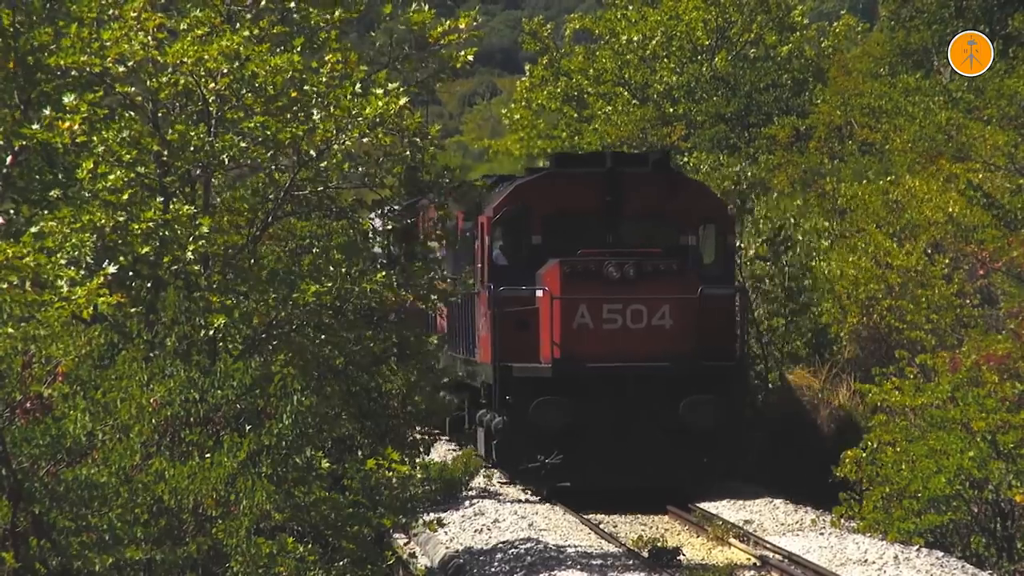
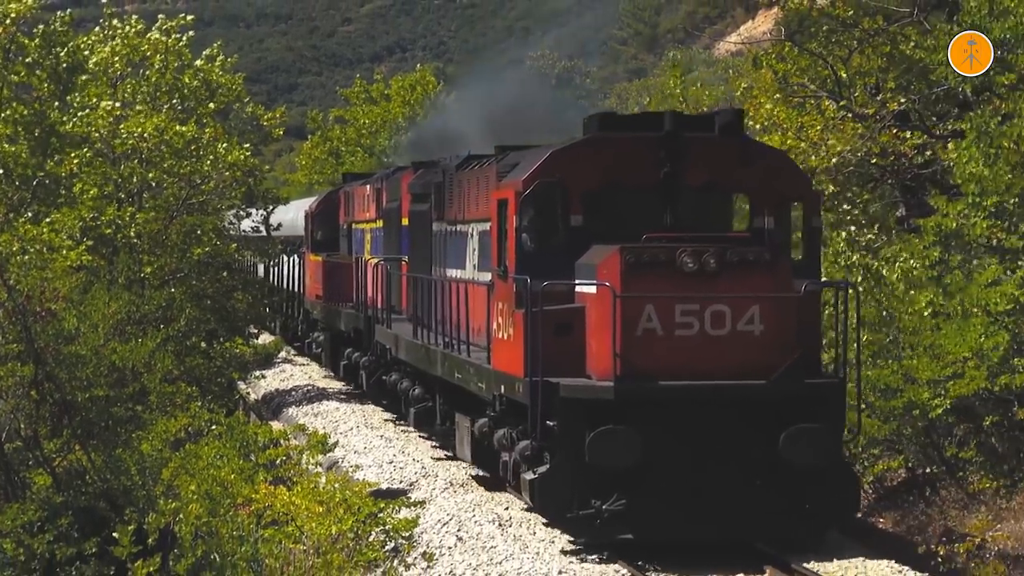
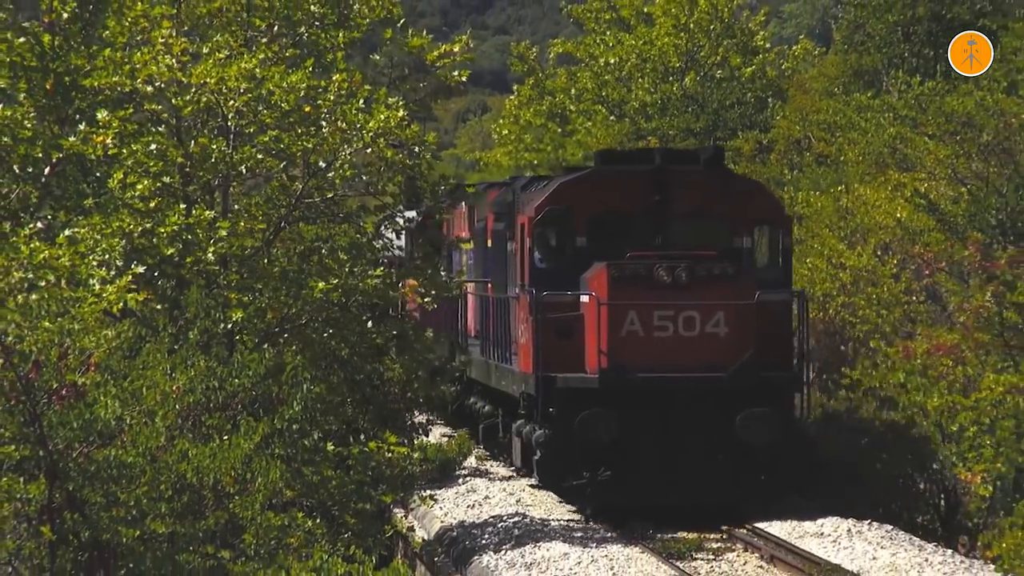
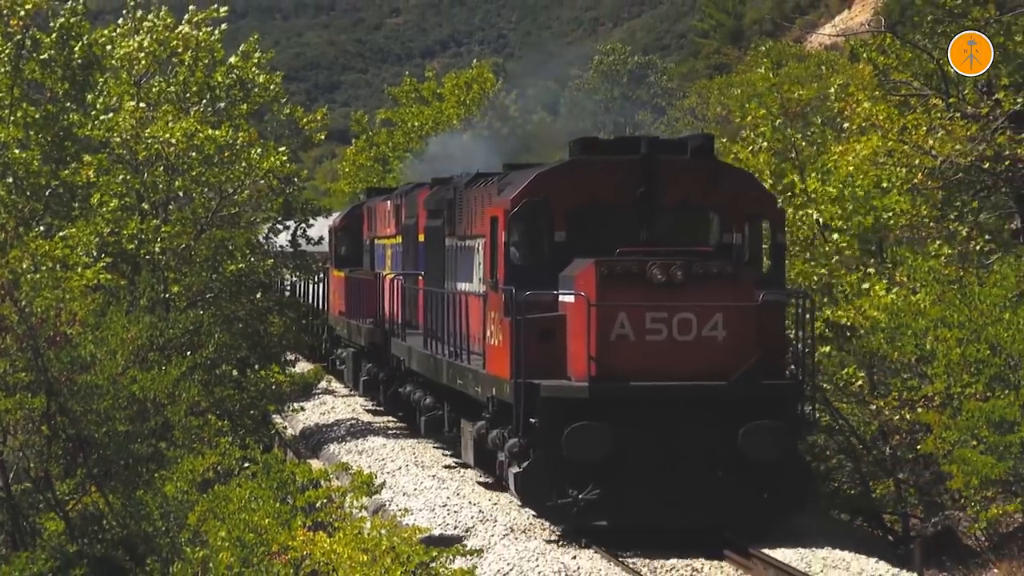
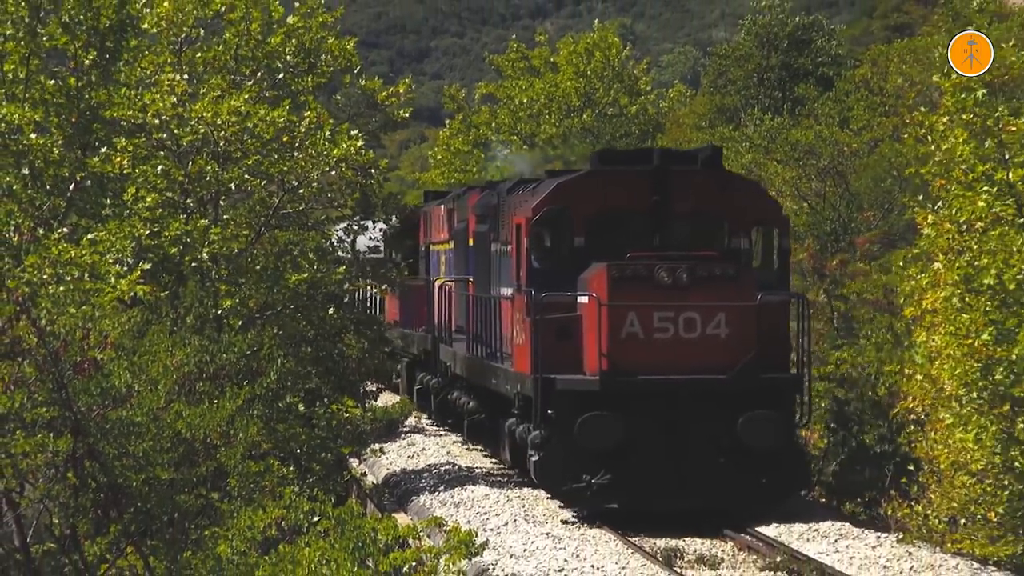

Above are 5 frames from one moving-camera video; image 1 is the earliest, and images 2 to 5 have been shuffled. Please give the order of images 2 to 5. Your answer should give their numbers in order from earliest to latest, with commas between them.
3, 5, 4, 2
